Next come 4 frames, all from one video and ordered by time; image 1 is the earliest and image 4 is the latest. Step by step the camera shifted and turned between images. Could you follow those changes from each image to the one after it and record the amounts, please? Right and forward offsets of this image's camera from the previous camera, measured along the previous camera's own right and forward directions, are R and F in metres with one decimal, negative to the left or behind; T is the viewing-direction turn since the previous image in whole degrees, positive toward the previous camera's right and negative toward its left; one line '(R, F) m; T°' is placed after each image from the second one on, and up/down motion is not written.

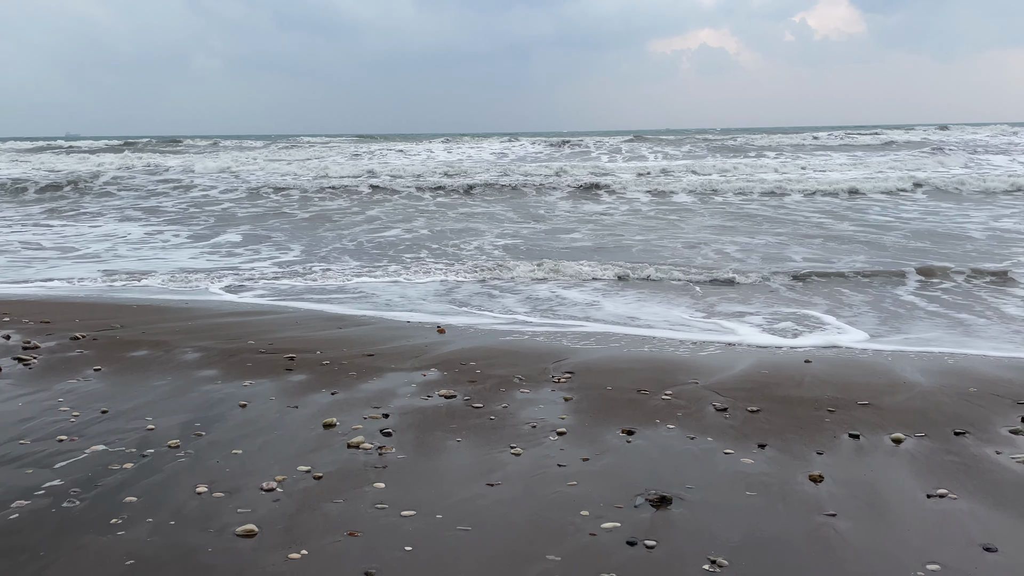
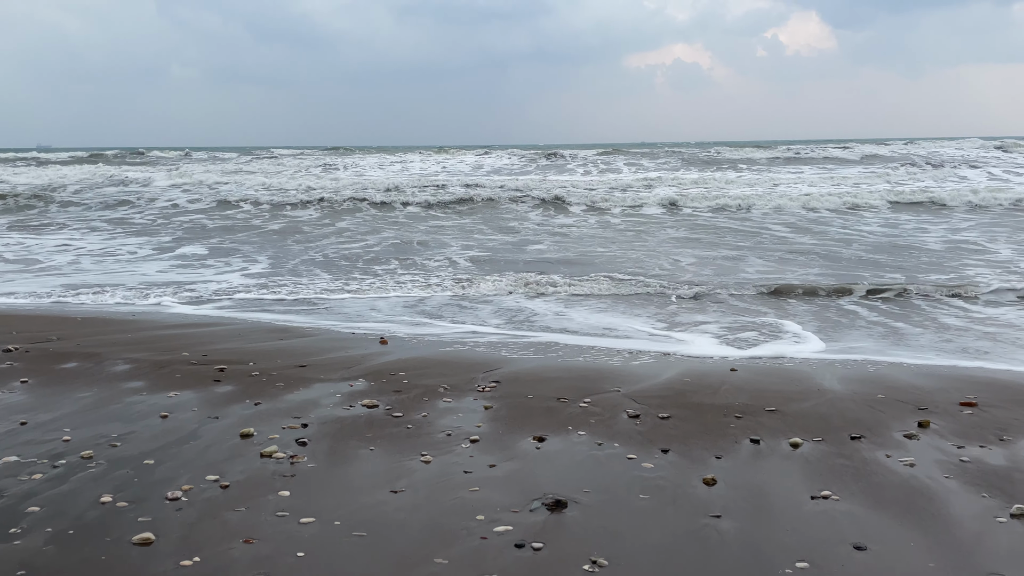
(+0.3, -0.1) m; +2°
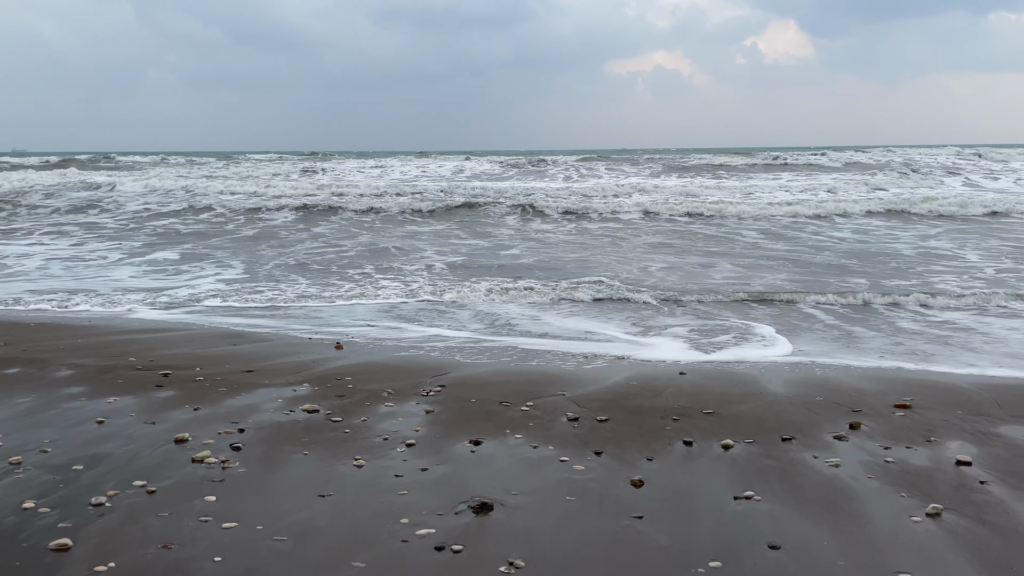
(+0.2, 0.0) m; +1°
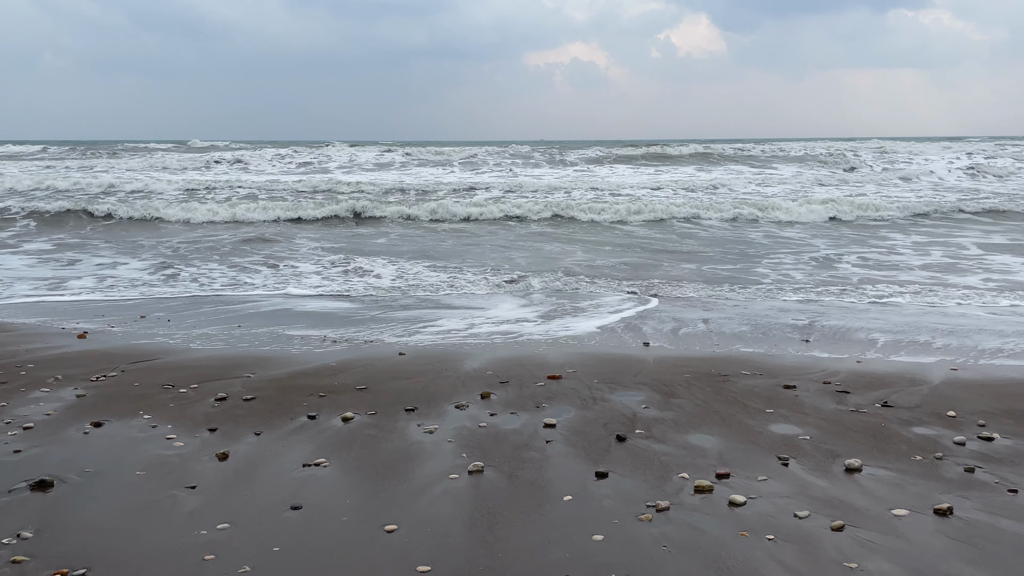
(+1.4, -0.2) m; +6°
